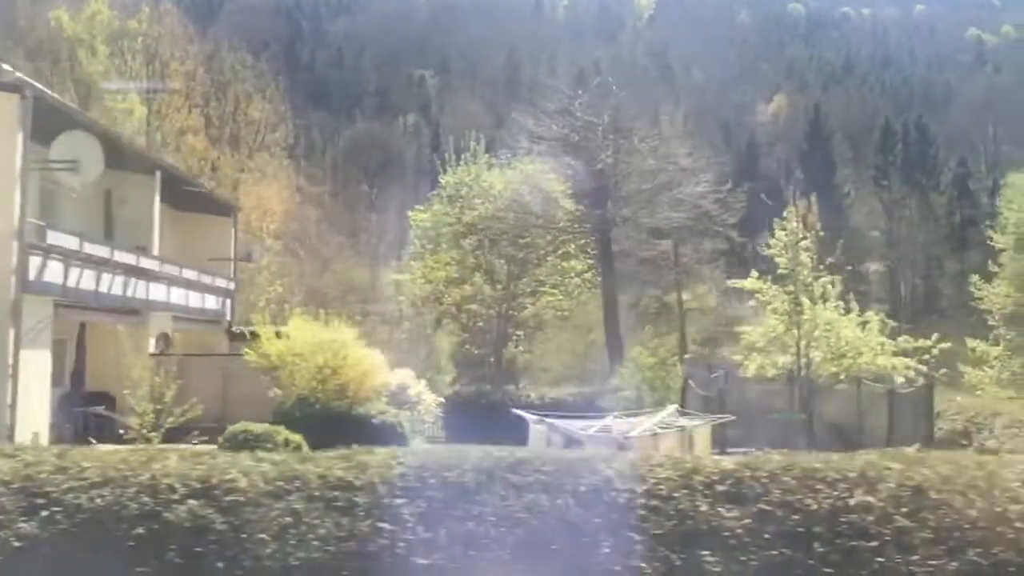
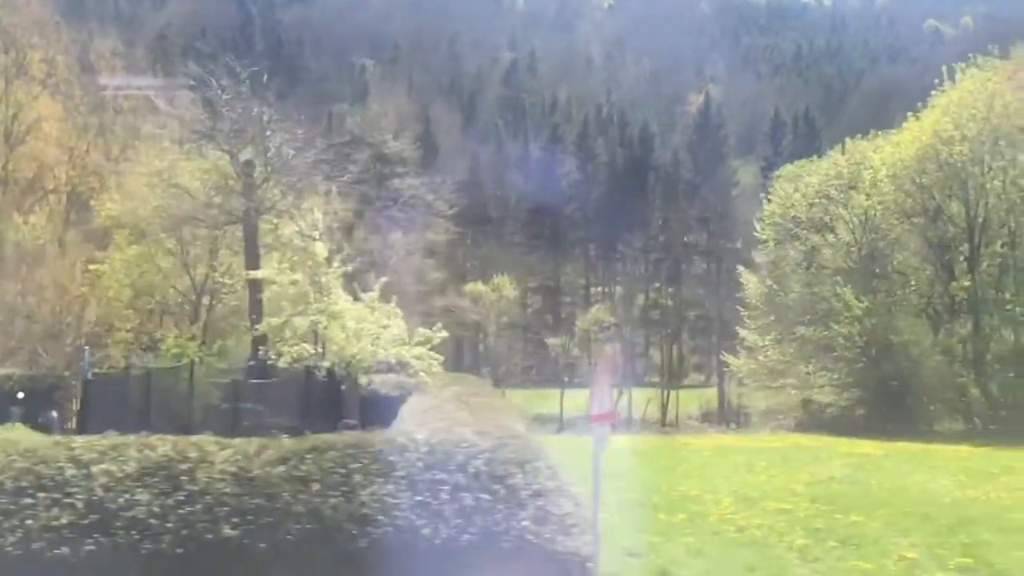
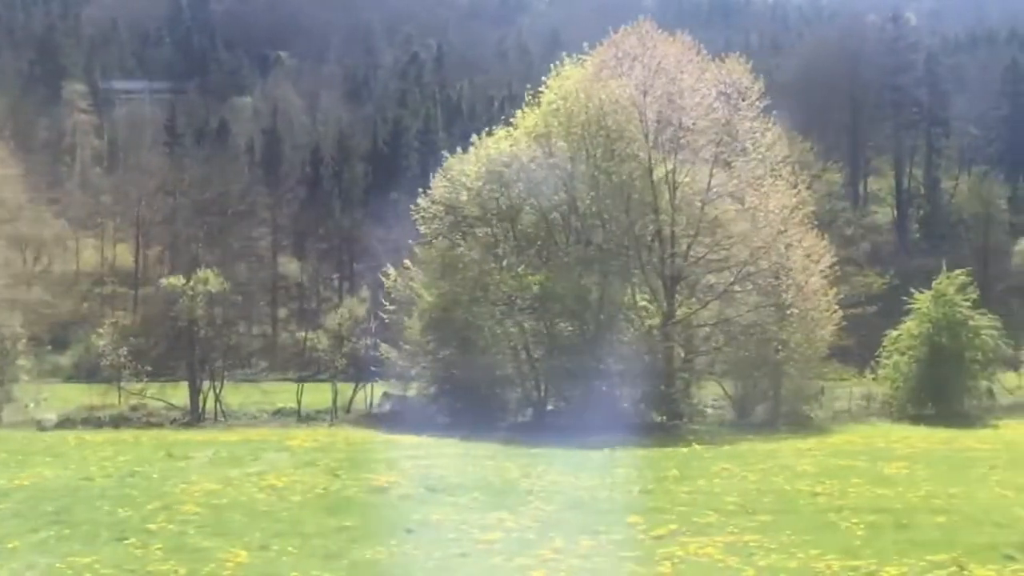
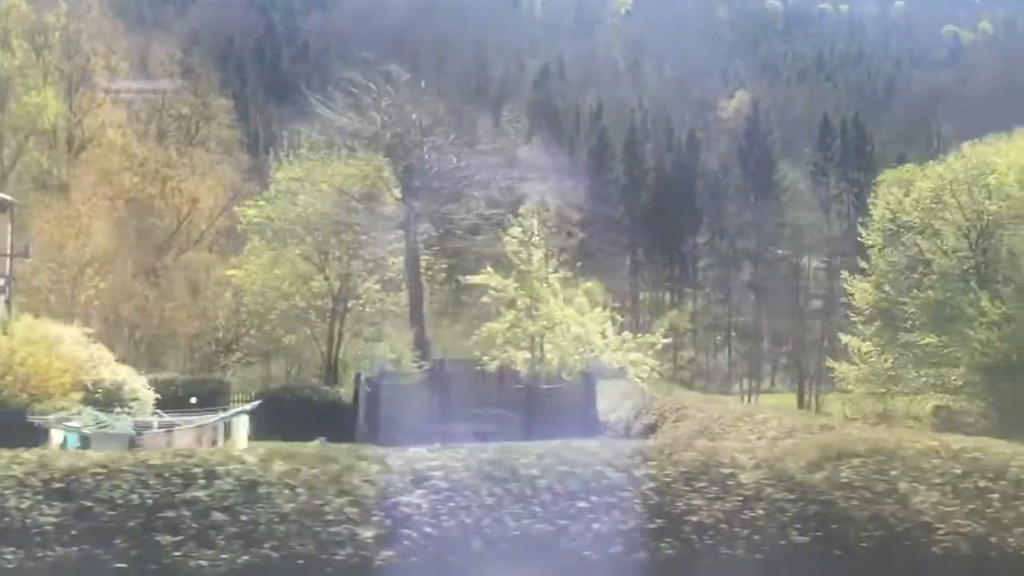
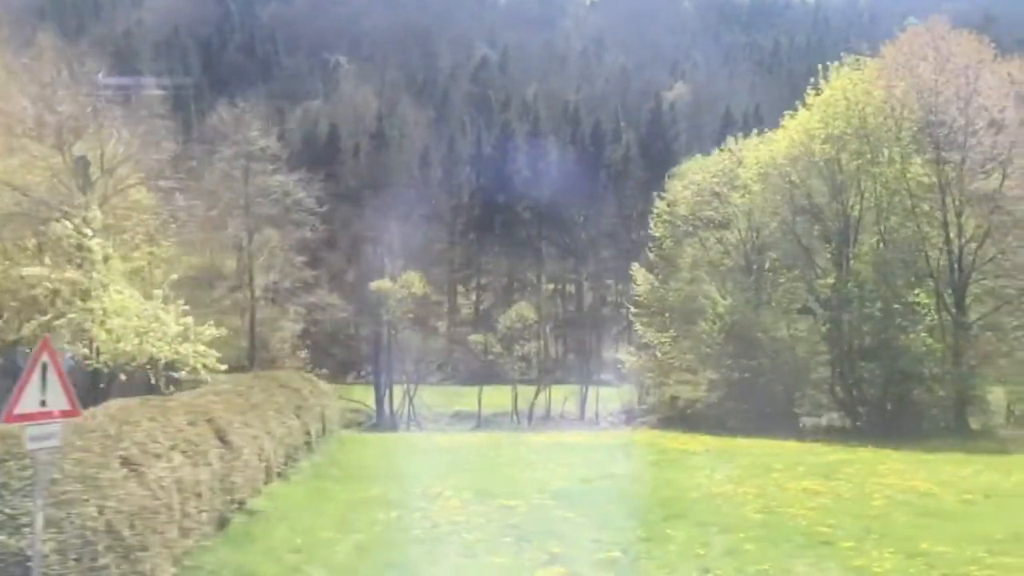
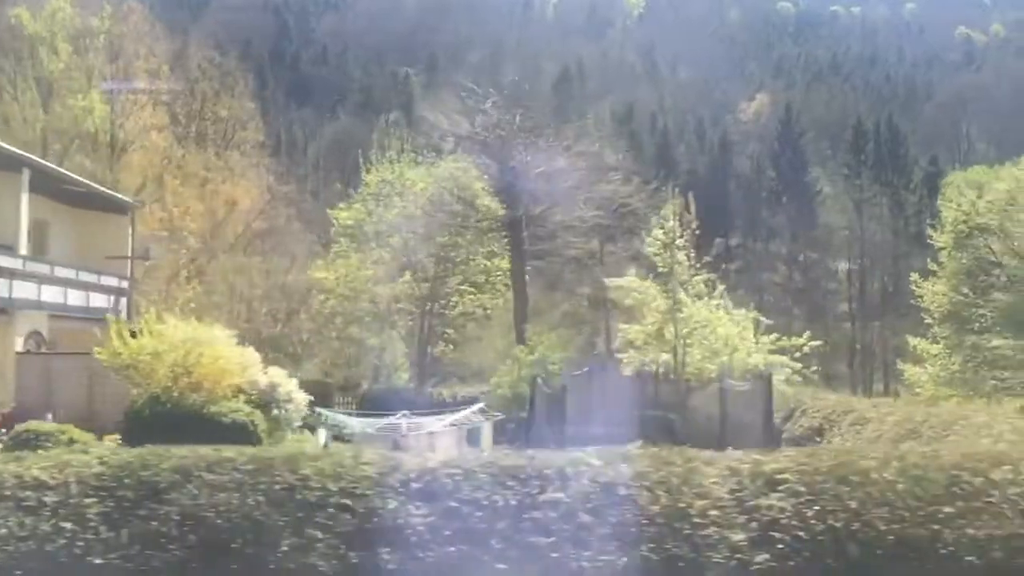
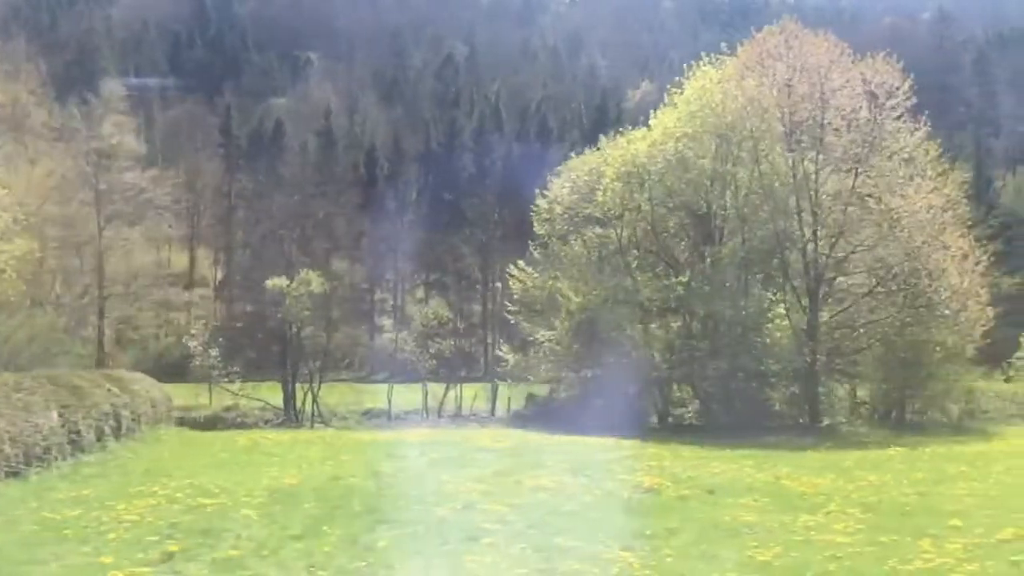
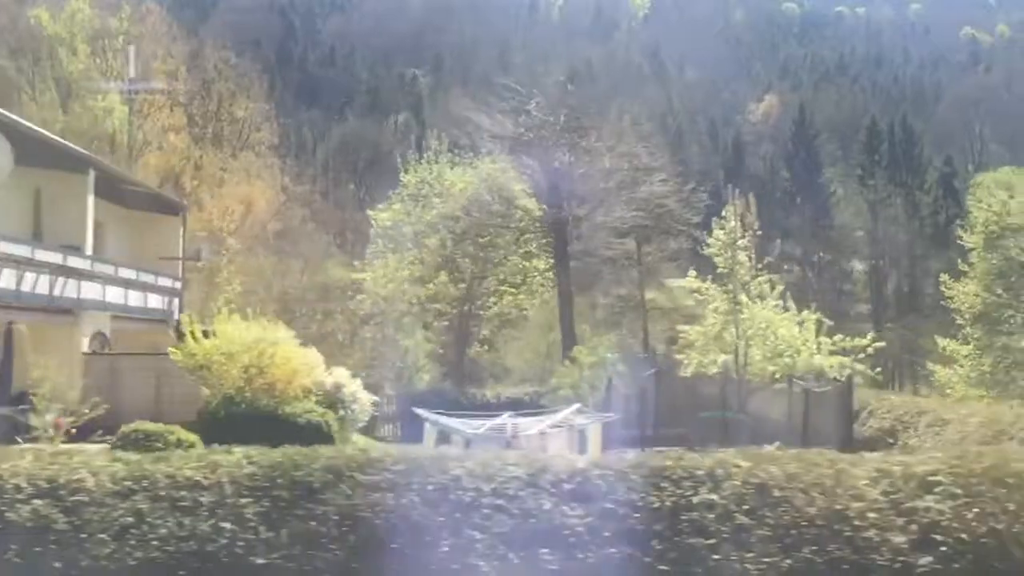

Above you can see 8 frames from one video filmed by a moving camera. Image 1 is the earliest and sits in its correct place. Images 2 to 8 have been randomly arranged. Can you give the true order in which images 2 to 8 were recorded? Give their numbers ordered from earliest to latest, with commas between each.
8, 6, 4, 2, 5, 7, 3
